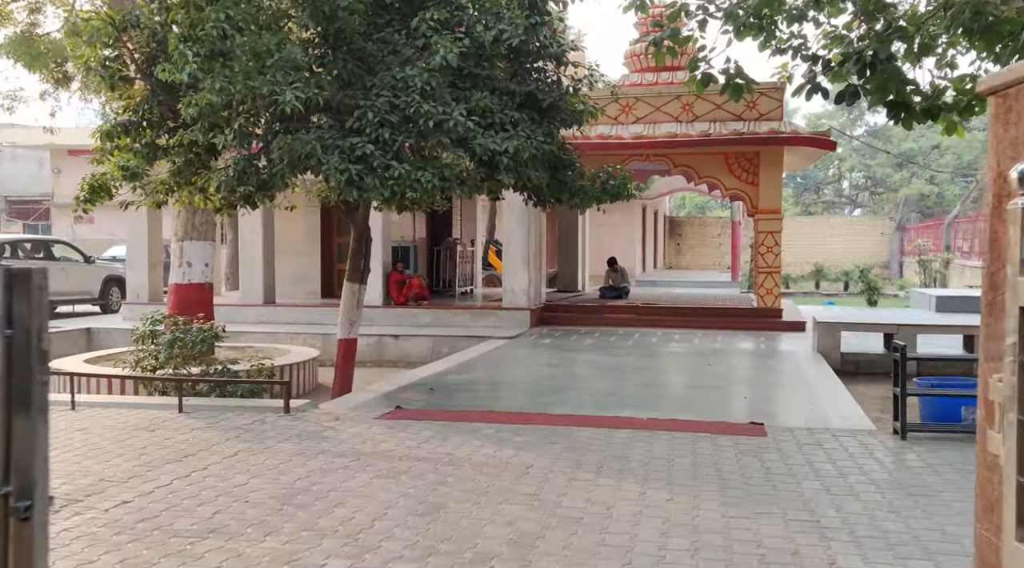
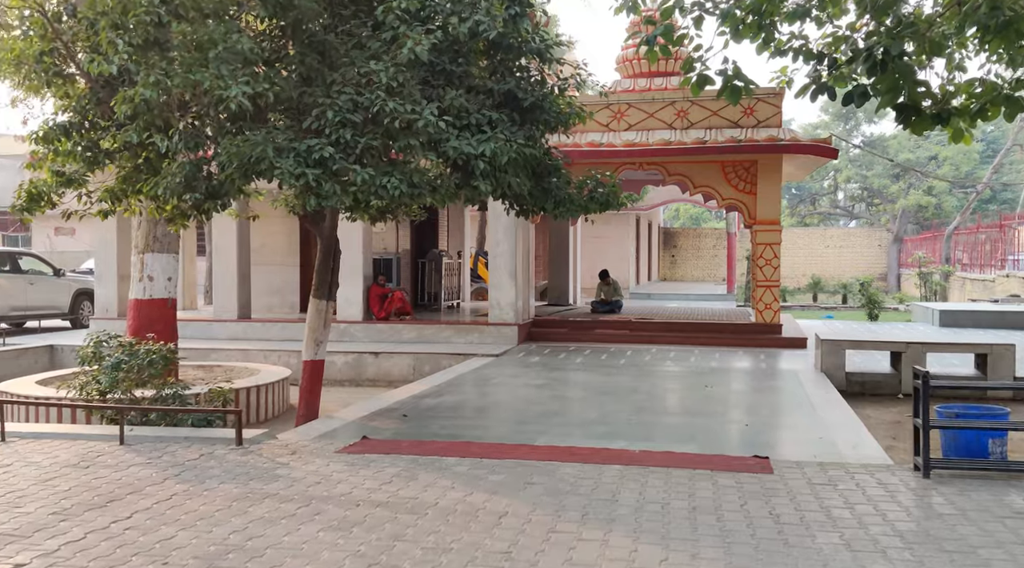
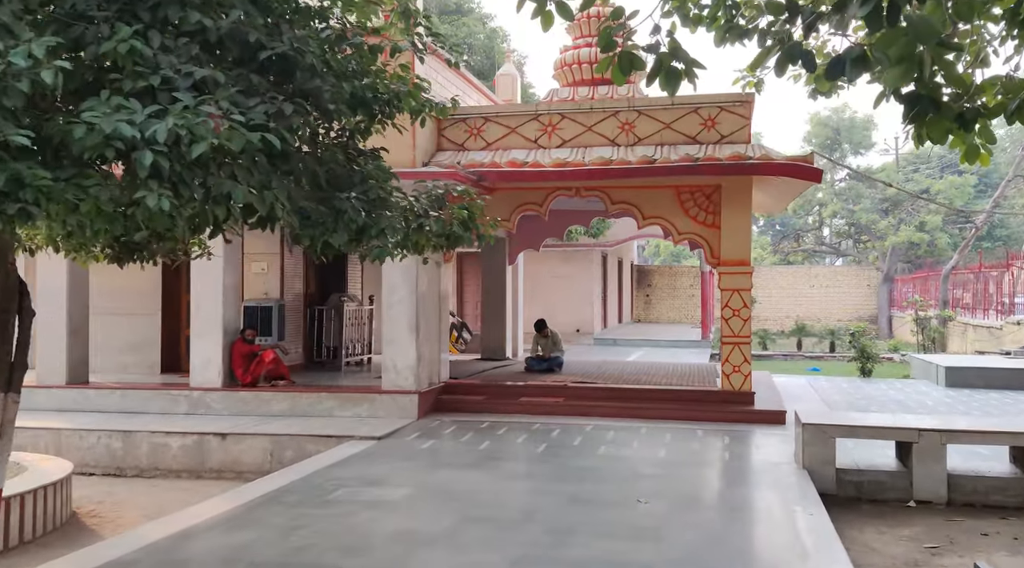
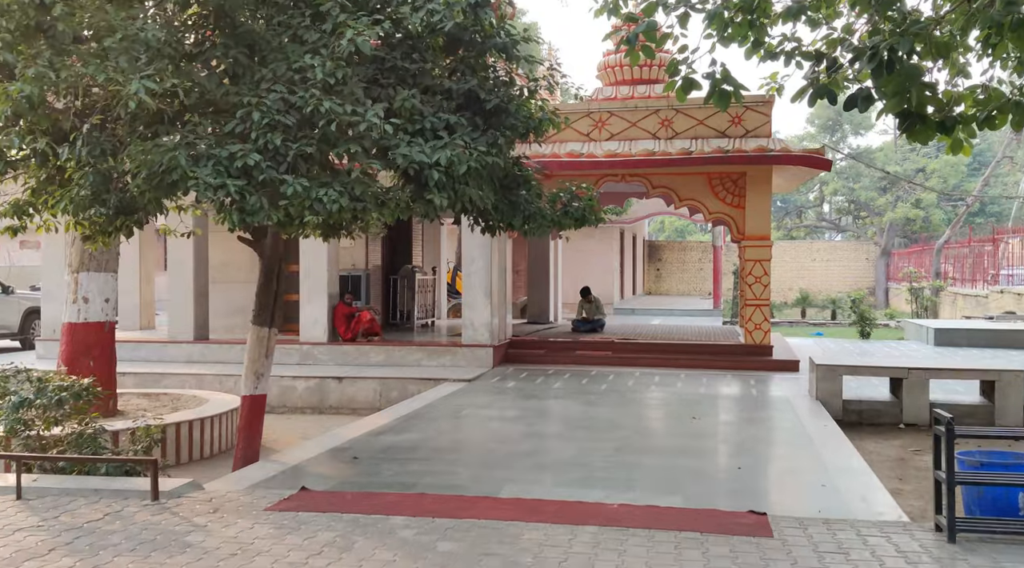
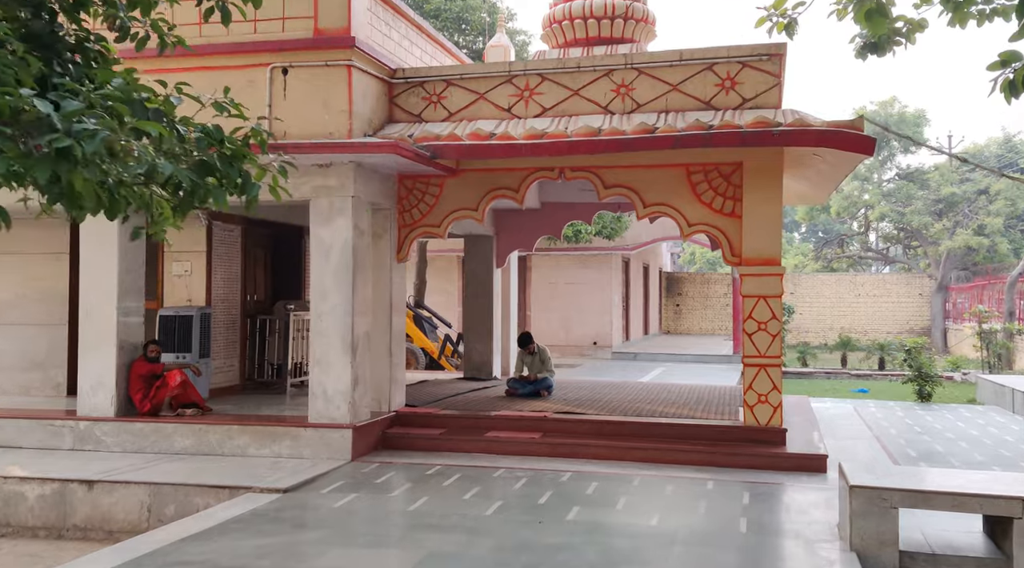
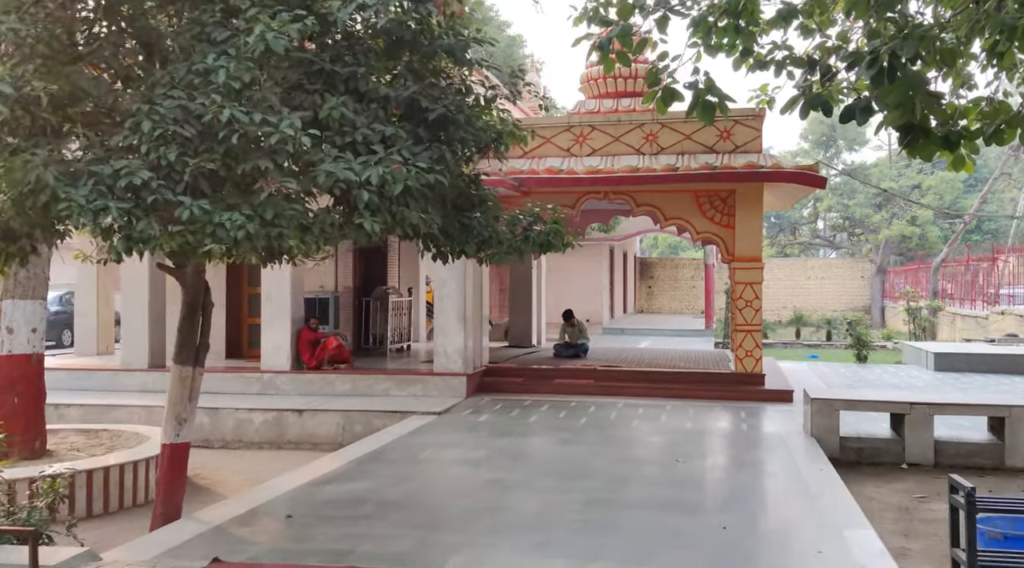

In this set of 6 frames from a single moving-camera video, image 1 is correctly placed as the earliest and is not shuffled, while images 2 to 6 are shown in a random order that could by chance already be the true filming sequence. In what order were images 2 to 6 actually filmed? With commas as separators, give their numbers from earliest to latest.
2, 4, 6, 3, 5
